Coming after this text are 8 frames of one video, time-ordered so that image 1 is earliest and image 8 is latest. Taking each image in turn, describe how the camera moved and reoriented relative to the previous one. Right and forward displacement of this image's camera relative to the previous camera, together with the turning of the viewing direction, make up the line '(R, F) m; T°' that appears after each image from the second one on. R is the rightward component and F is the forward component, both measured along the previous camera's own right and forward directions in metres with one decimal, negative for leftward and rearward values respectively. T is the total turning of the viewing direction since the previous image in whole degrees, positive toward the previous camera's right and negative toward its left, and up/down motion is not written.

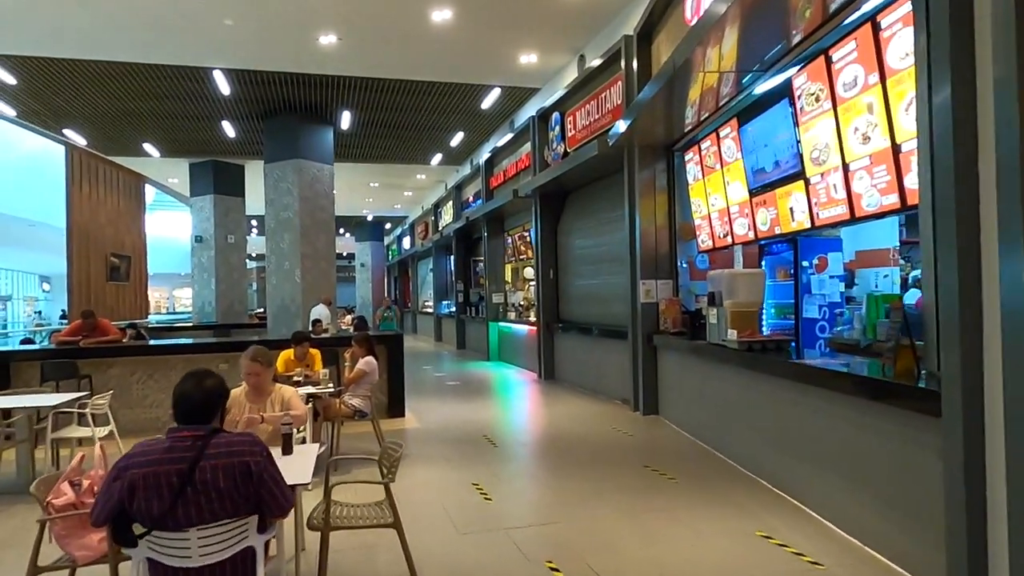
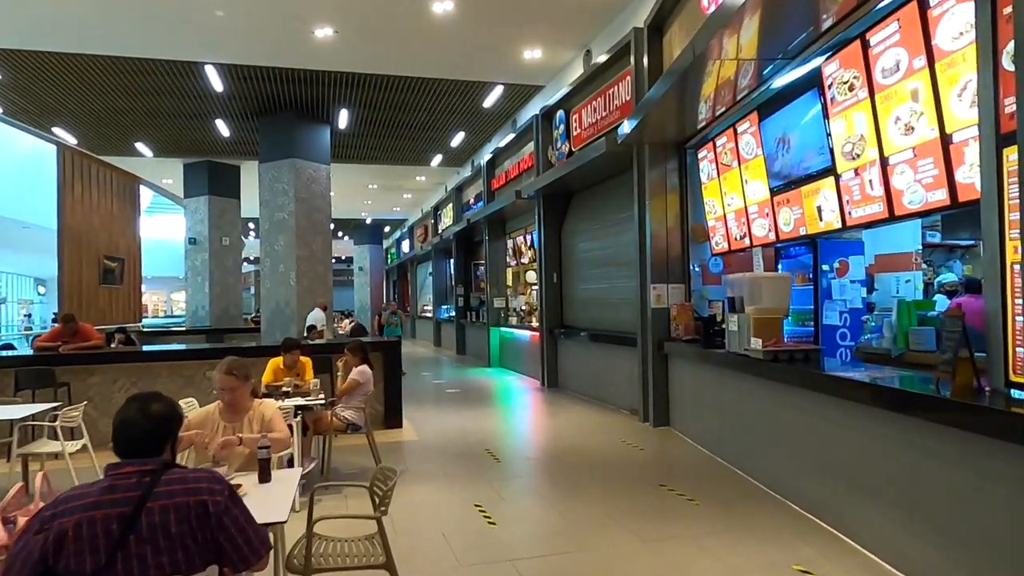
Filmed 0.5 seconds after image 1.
(0.0, +0.3) m; 0°
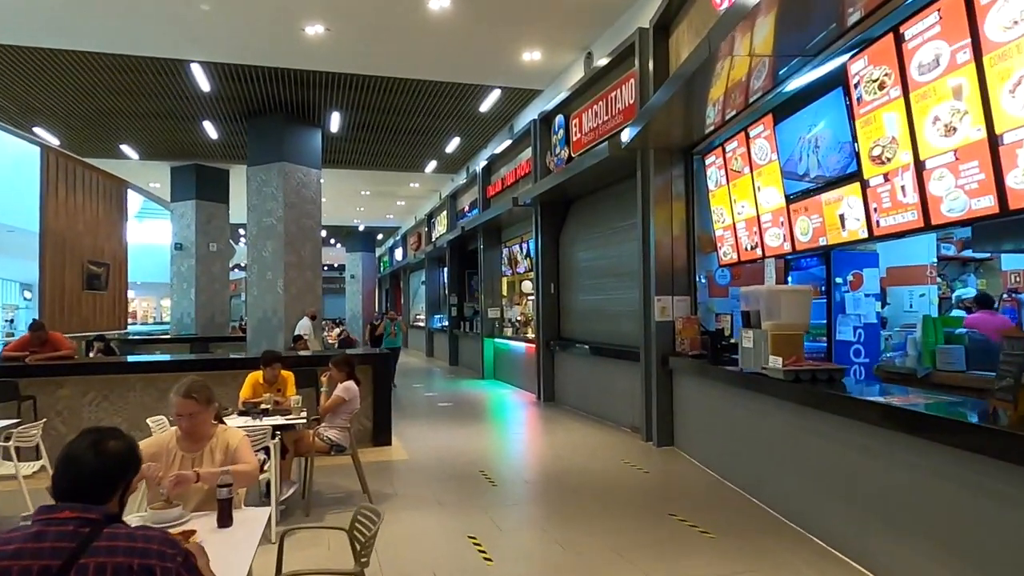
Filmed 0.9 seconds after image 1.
(0.0, +0.3) m; +1°
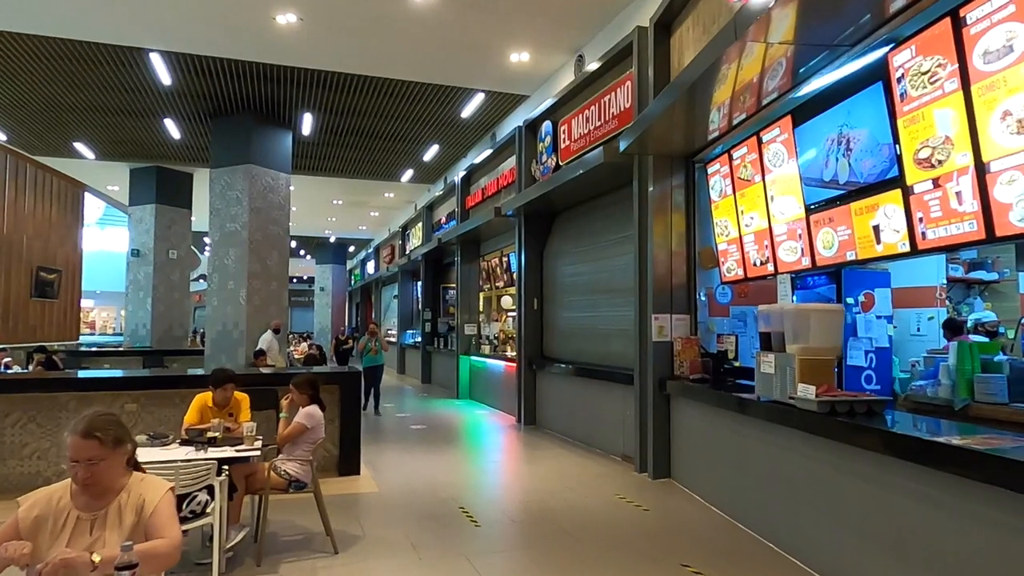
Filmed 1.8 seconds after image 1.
(-0.1, +0.5) m; +2°
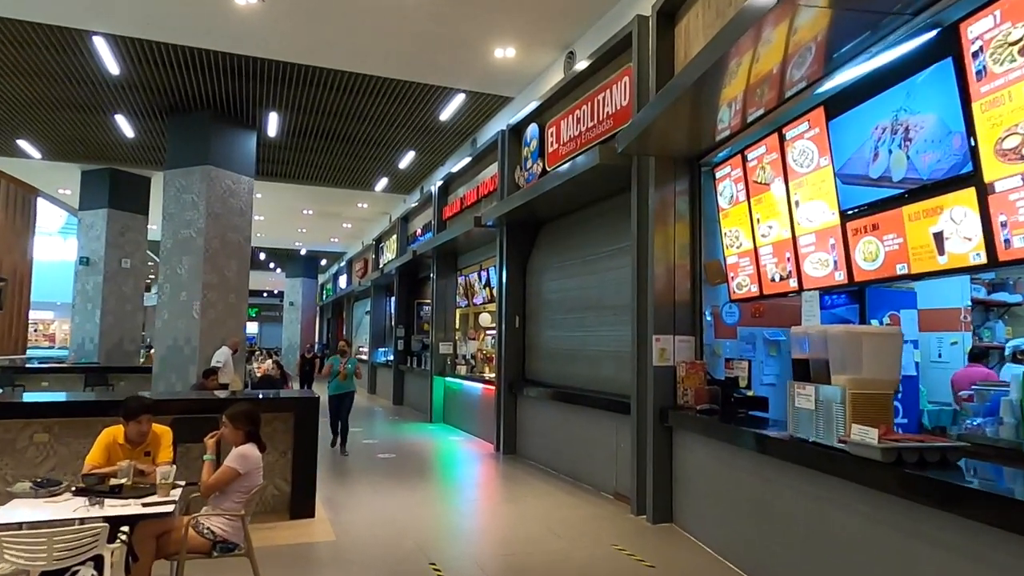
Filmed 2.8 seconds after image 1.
(0.0, +0.6) m; +2°
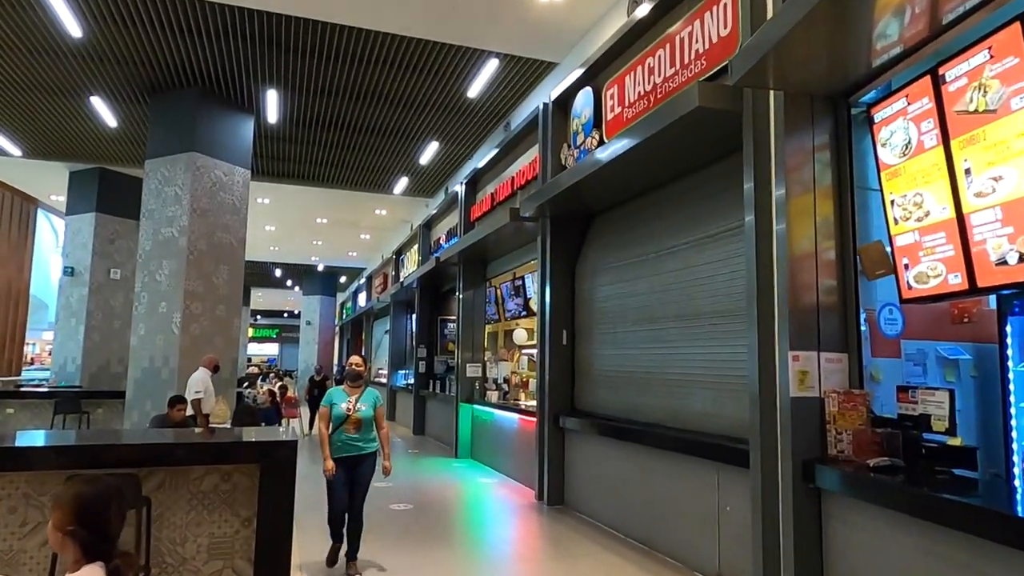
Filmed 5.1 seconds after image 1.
(-0.2, +1.4) m; -2°
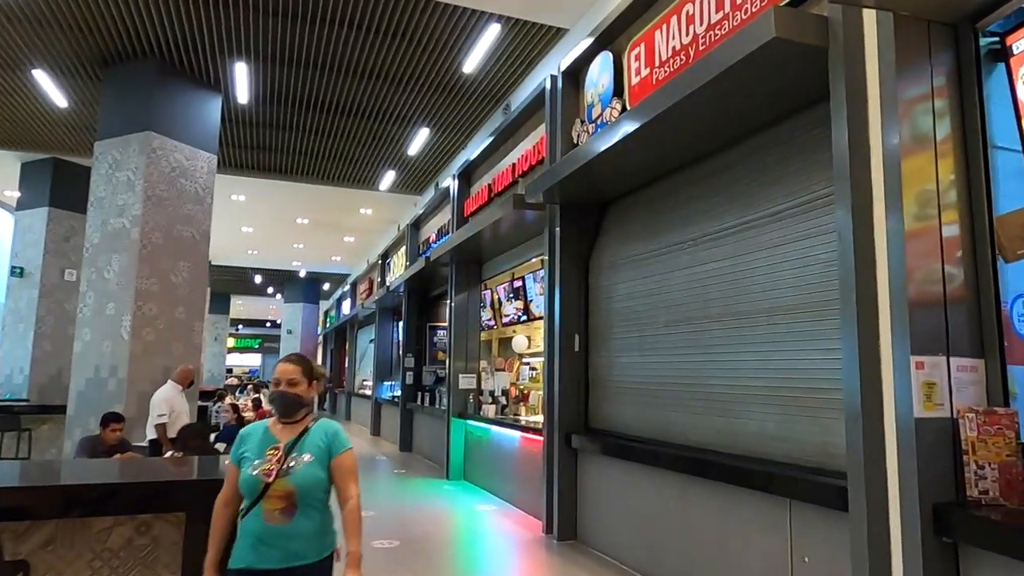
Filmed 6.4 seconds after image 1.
(-0.1, +0.8) m; +1°
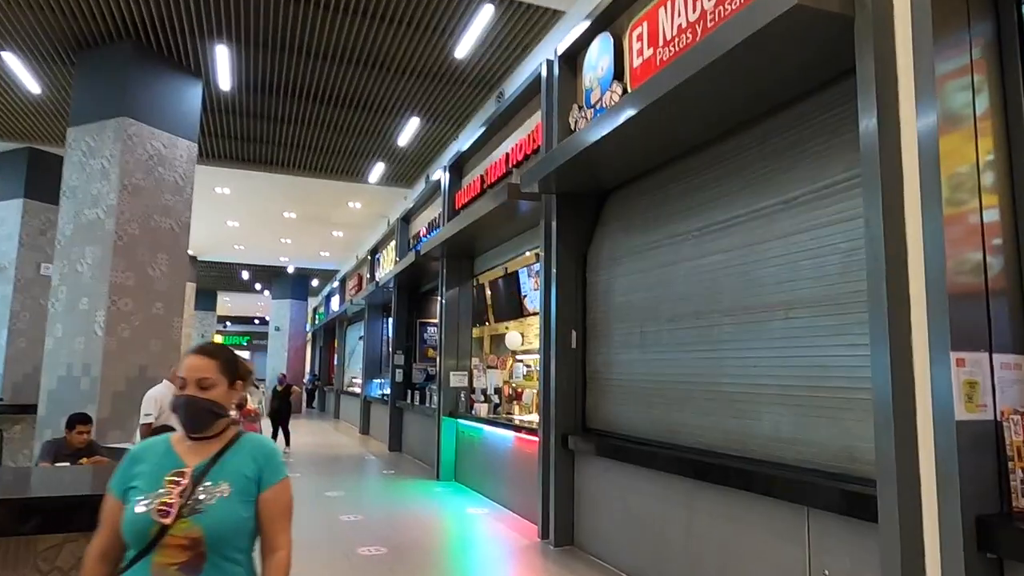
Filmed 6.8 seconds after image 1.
(0.0, +0.2) m; +1°
